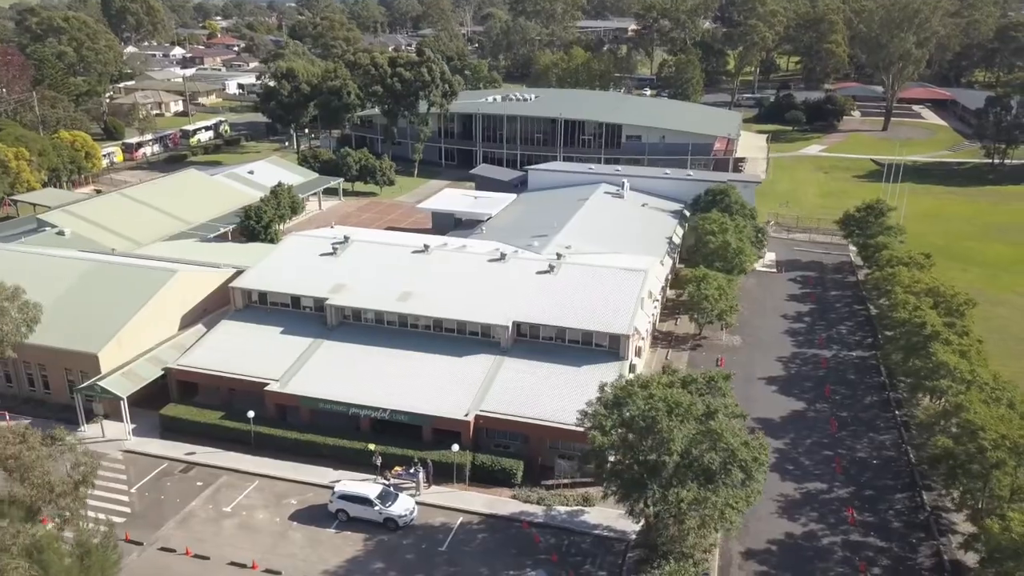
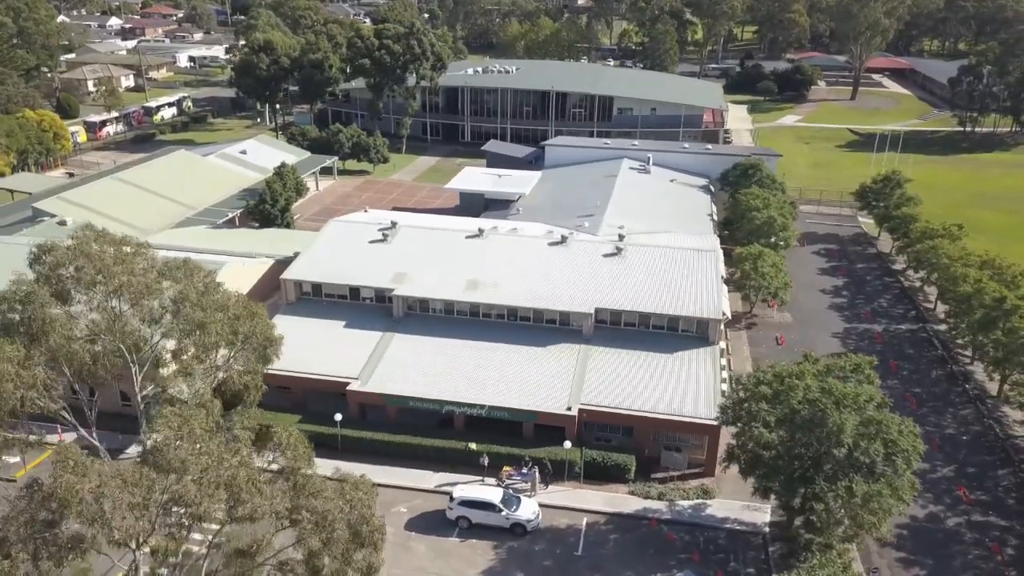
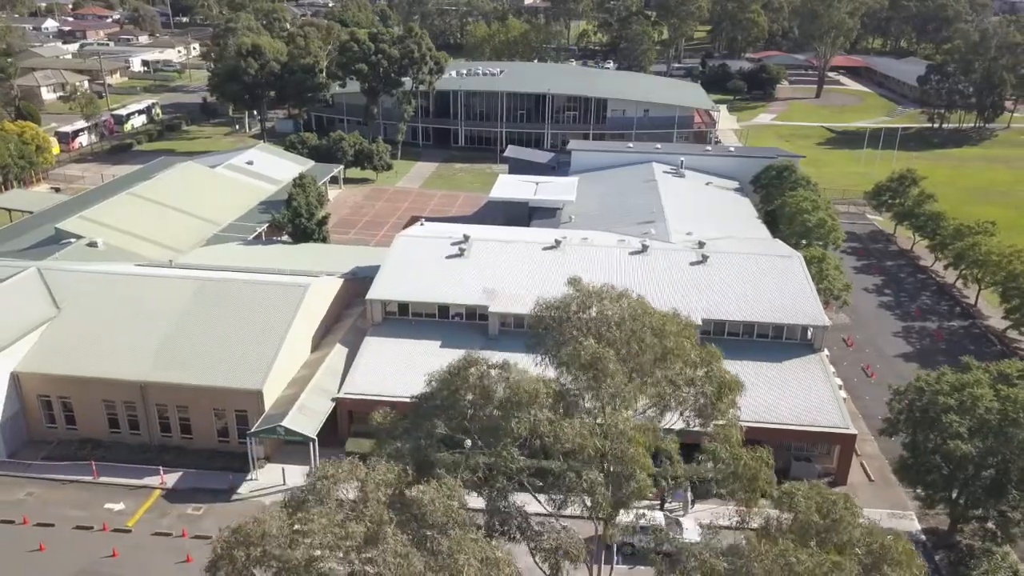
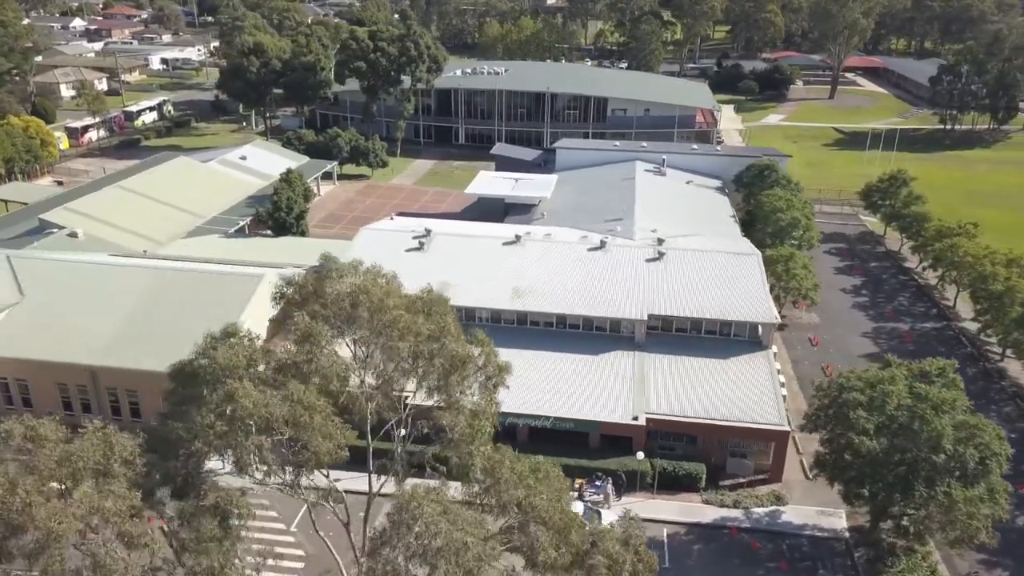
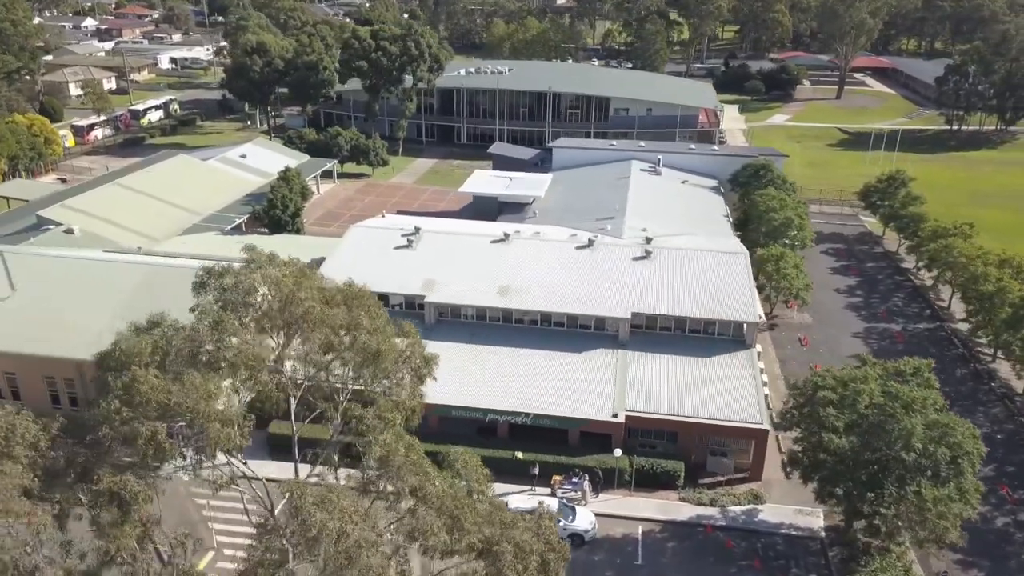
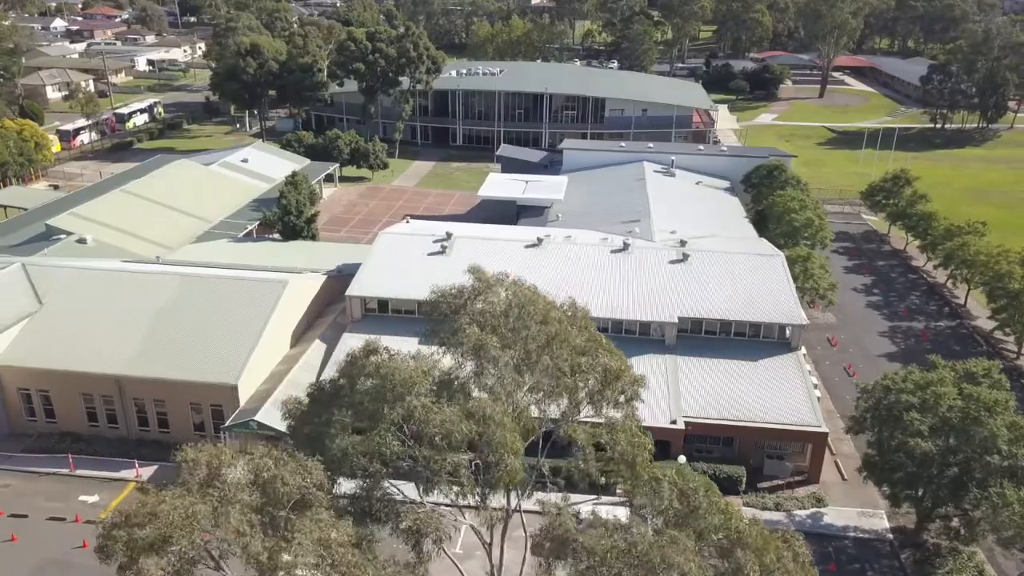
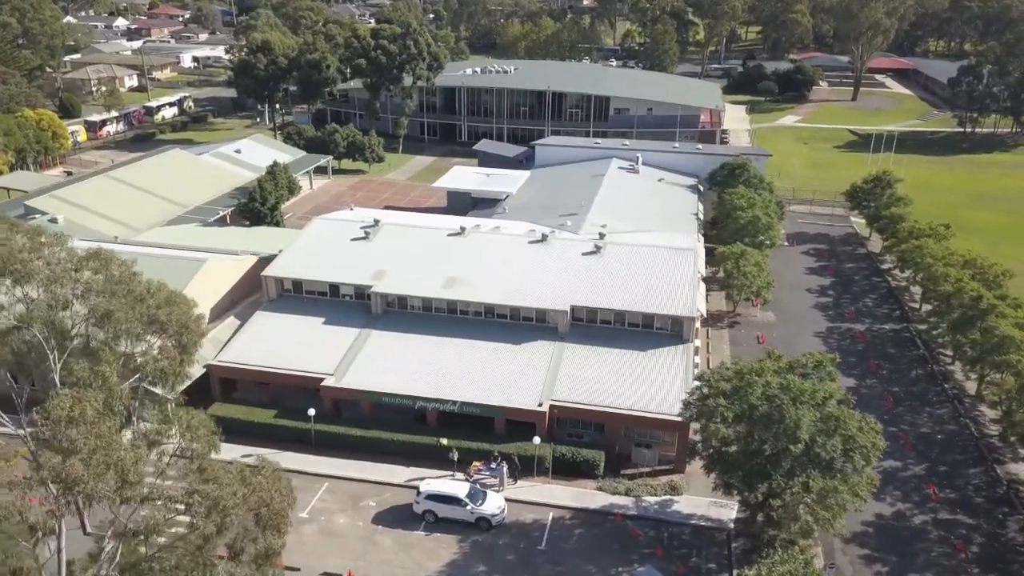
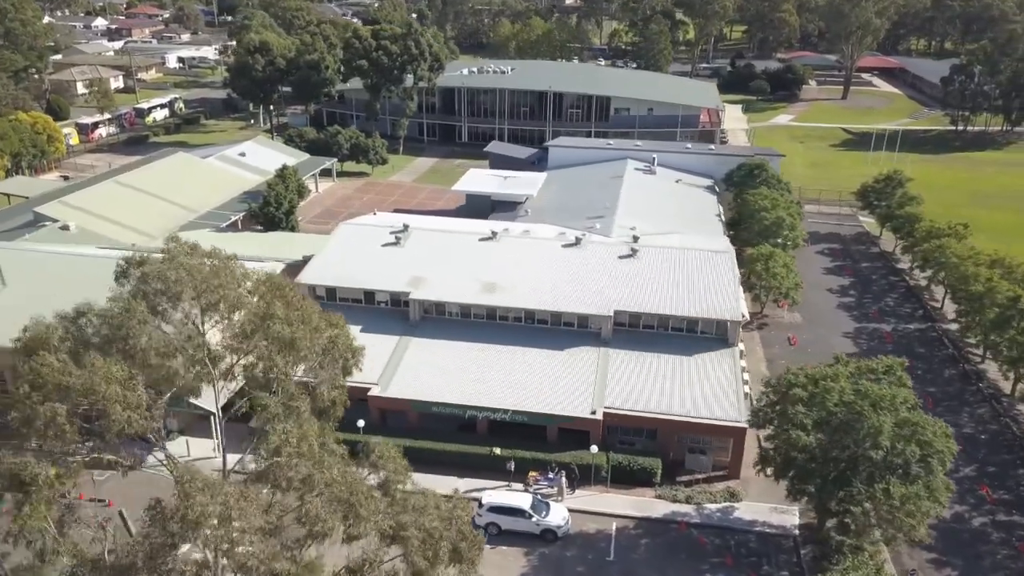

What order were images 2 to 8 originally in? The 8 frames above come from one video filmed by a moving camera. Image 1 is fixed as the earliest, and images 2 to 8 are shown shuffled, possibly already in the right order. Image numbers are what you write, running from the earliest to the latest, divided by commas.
7, 2, 8, 5, 4, 6, 3
